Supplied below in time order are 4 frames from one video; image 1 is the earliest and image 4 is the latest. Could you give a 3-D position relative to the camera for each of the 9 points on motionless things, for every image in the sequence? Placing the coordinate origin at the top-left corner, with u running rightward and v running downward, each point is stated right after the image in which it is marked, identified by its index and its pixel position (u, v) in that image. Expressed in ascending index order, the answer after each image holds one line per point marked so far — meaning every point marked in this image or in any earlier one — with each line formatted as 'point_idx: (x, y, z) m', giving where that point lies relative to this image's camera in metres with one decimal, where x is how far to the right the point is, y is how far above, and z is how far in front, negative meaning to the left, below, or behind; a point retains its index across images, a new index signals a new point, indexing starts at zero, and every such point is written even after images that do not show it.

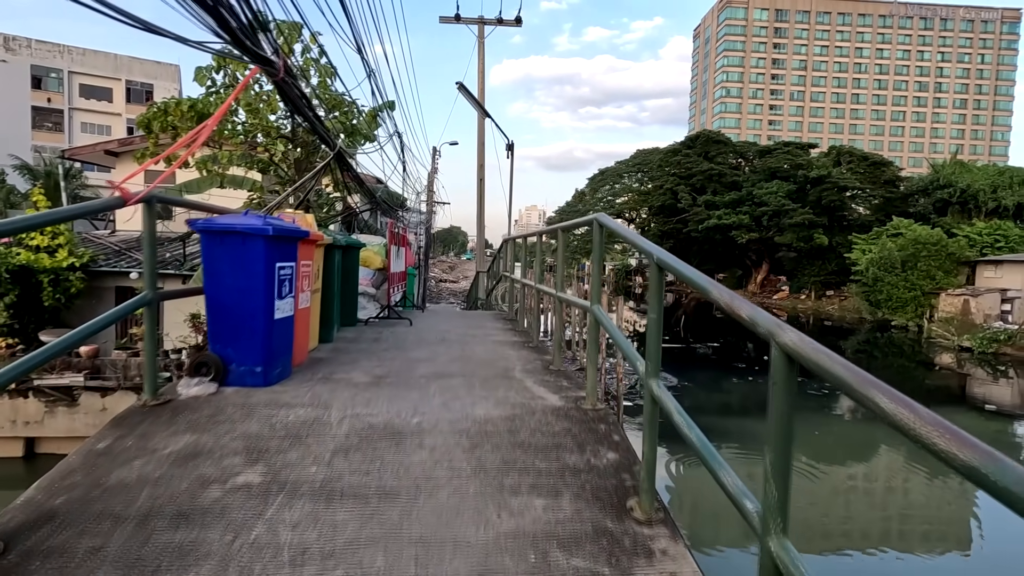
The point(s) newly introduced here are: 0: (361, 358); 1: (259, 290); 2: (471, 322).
0: (-1.1, -0.5, +4.0) m
1: (-1.4, 0.0, +3.0) m
2: (-0.5, -0.4, +6.4) m
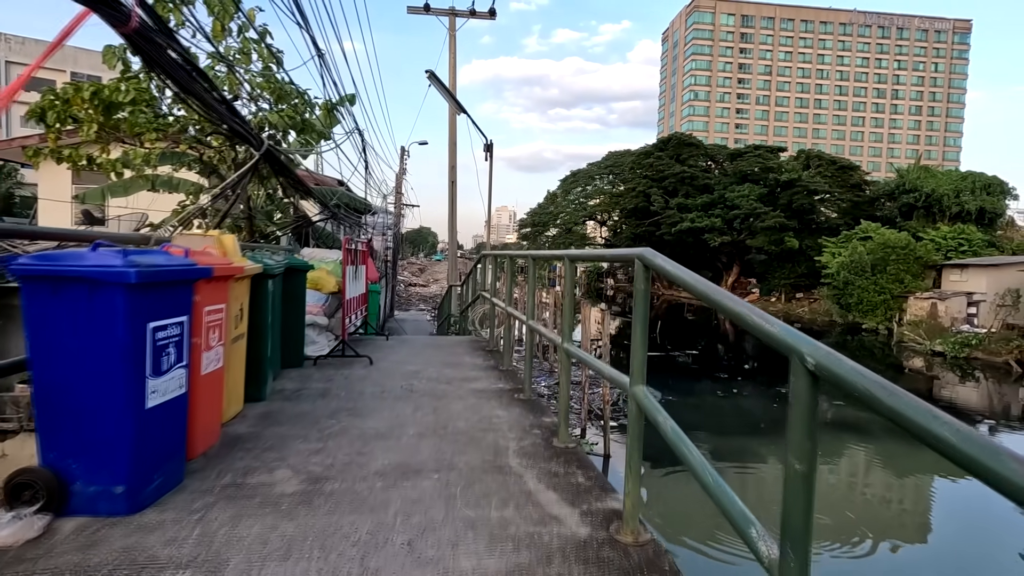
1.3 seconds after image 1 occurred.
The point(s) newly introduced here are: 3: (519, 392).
0: (-1.2, -0.8, +2.9) m
1: (-1.4, -0.3, +1.9) m
2: (-0.7, -0.7, +5.4) m
3: (0.0, -0.8, +4.0) m
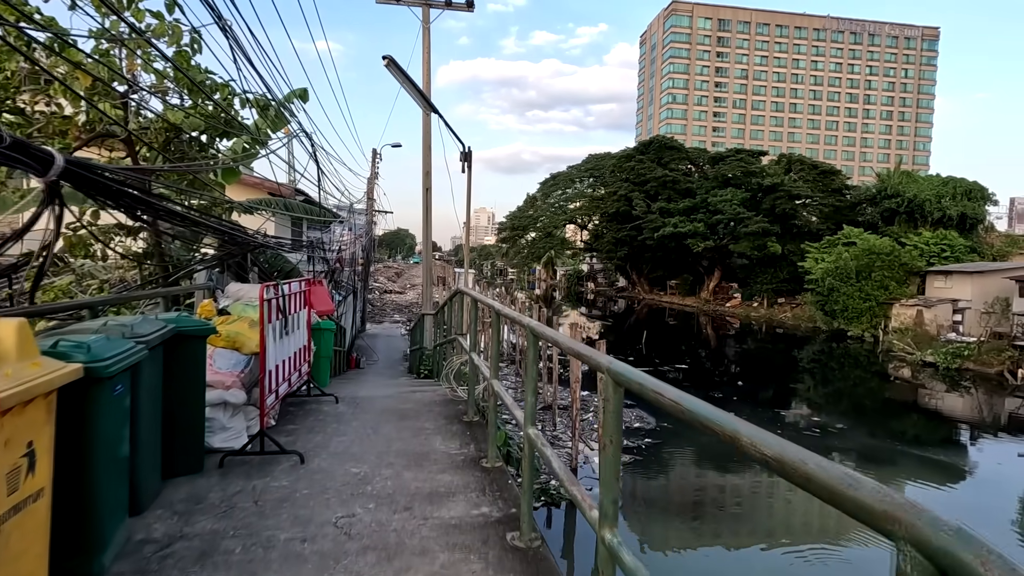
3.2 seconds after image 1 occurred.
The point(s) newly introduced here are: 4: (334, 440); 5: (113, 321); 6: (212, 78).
0: (-1.2, -1.2, +1.5) m
1: (-1.4, -0.7, +0.6) m
2: (-0.8, -1.1, +4.0) m
3: (0.0, -1.2, +2.7) m
4: (-1.3, -1.1, +3.9) m
5: (-2.0, -0.2, +2.7) m
6: (-2.8, +1.9, +4.9) m
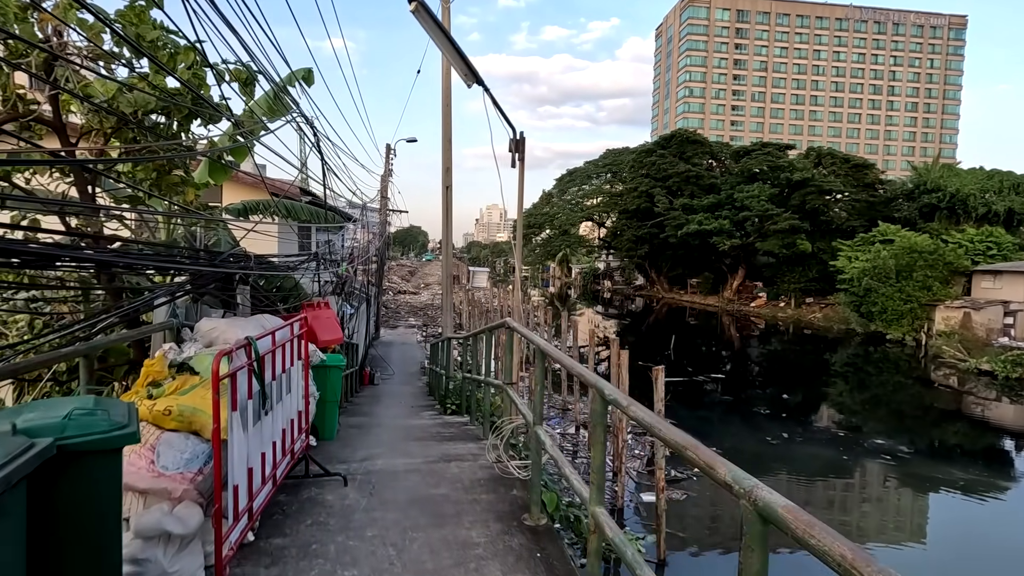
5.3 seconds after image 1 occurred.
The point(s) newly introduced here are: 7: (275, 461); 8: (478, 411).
0: (-0.8, -1.5, +0.2) m
1: (-1.0, -1.0, -0.8) m
2: (-0.3, -1.4, +2.7) m
3: (+0.4, -1.5, +1.3) m
4: (-0.8, -1.3, +2.5) m
5: (-1.5, -0.4, +1.3) m
6: (-2.3, +1.7, +3.6) m
7: (-1.3, -0.8, +2.9) m
8: (-0.5, -1.3, +6.1) m
